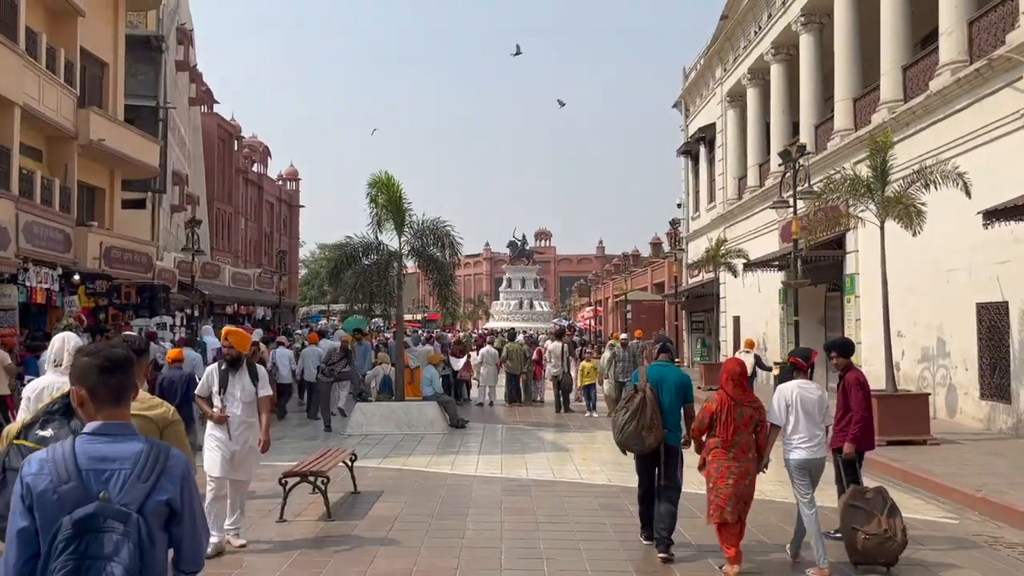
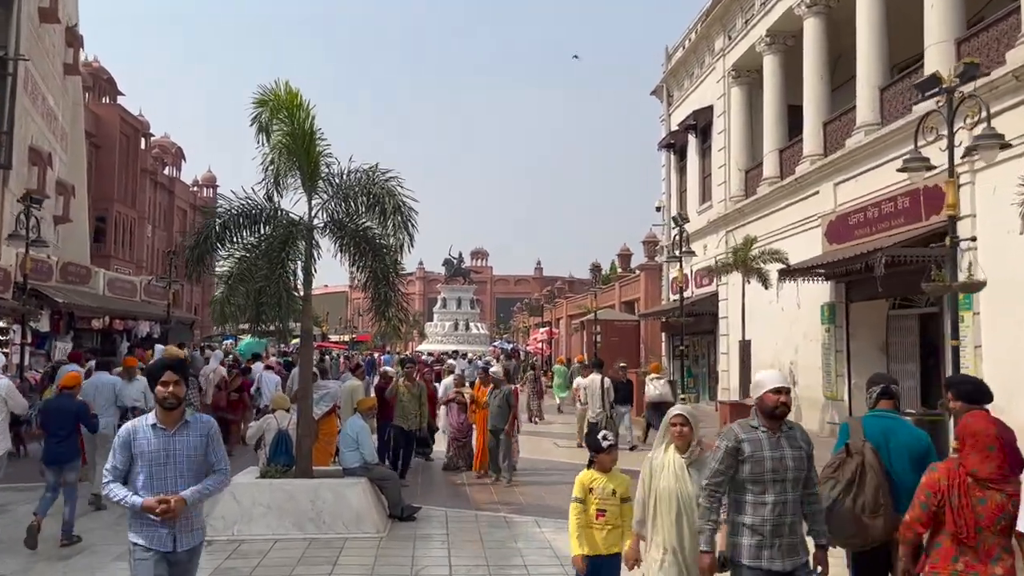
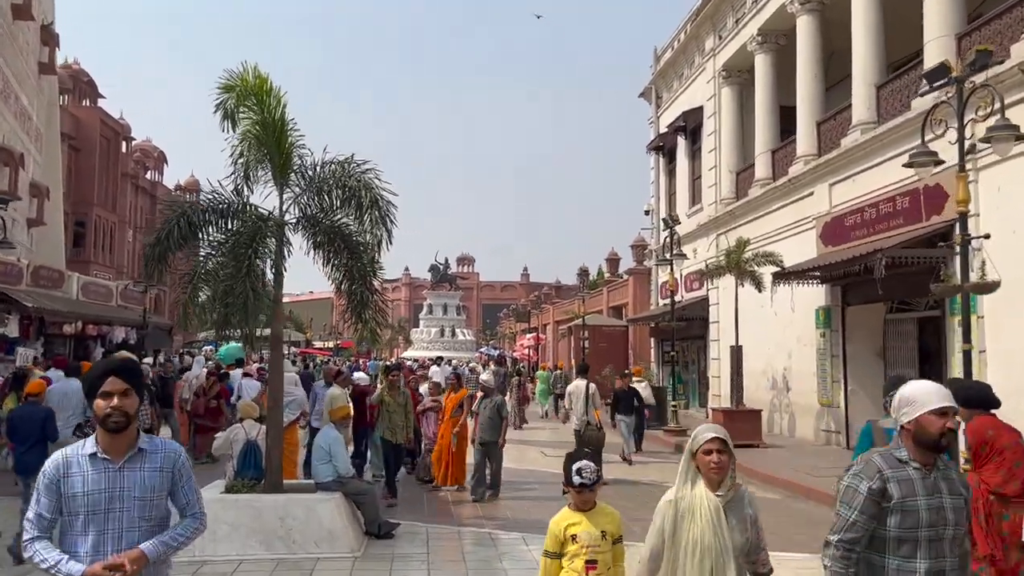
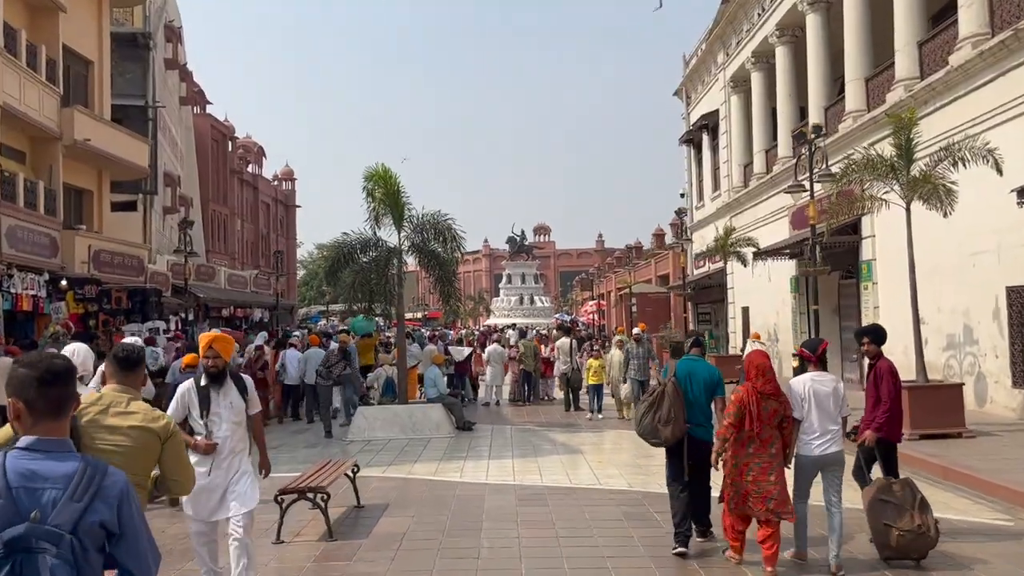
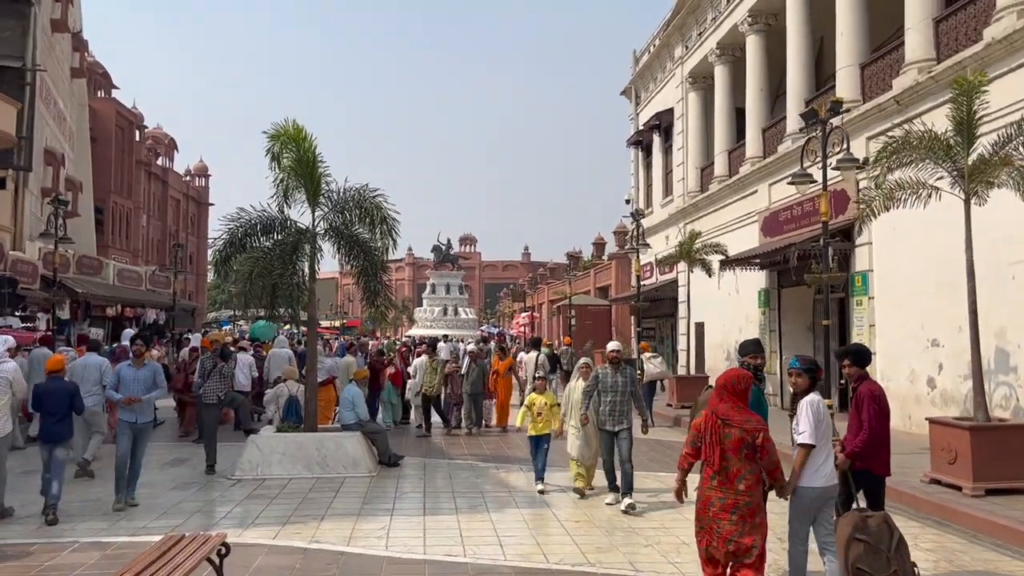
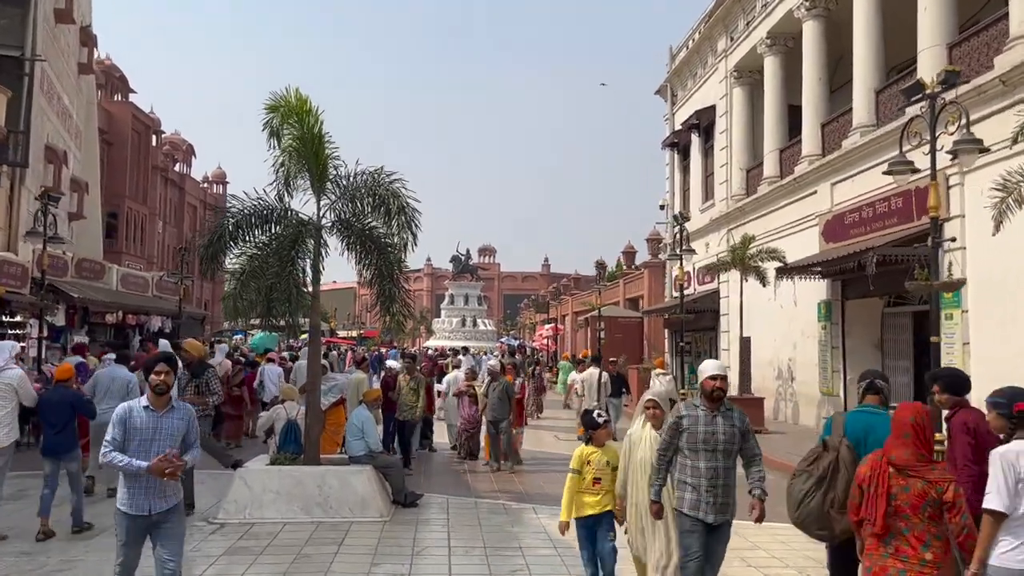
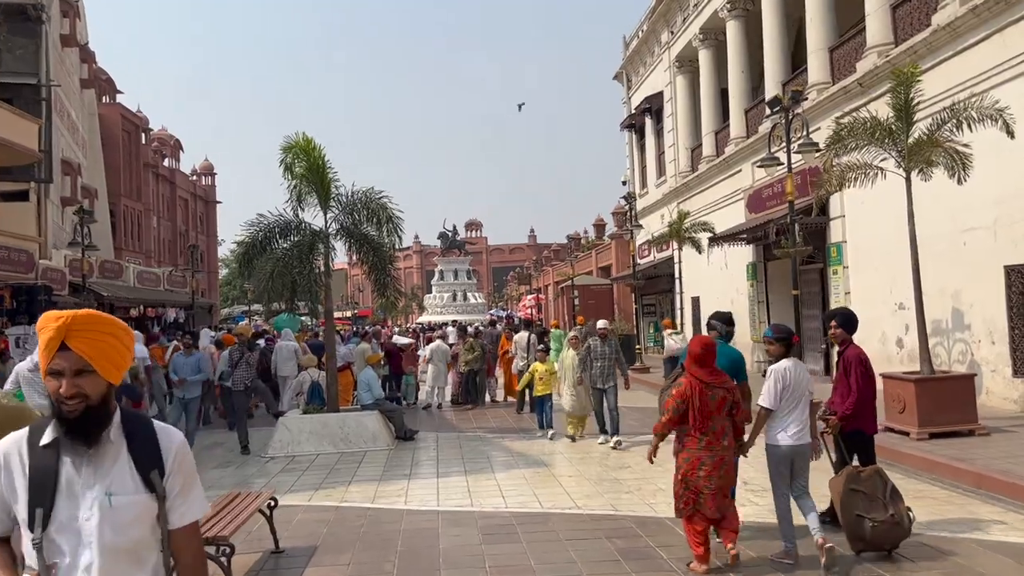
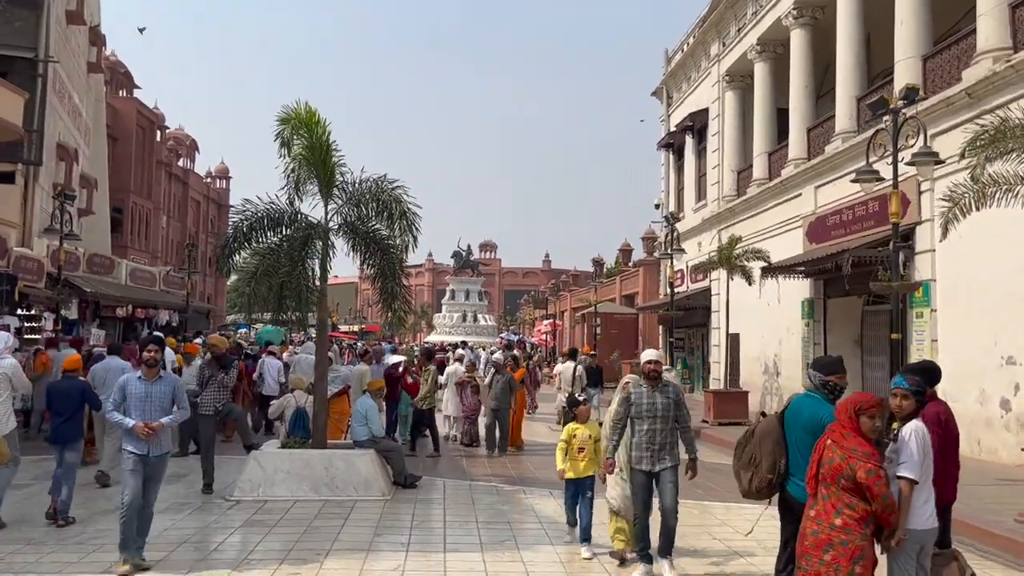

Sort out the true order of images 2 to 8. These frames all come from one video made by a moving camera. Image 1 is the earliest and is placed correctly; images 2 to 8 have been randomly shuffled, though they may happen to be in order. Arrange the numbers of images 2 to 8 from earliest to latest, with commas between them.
4, 7, 5, 8, 6, 2, 3
